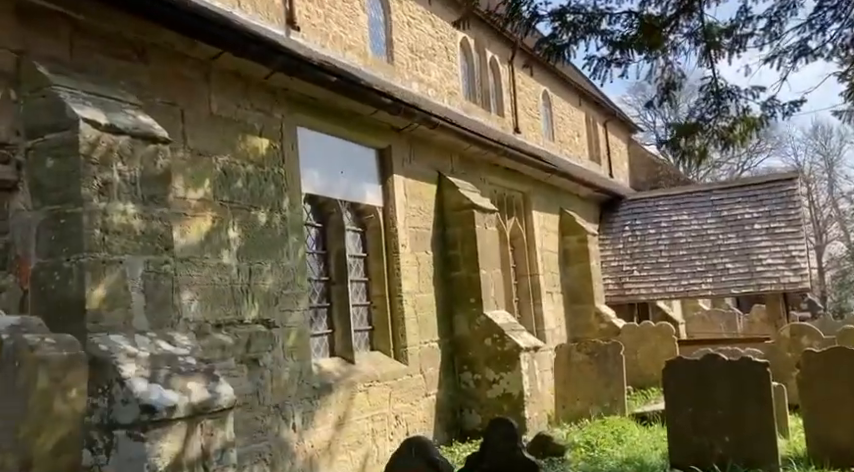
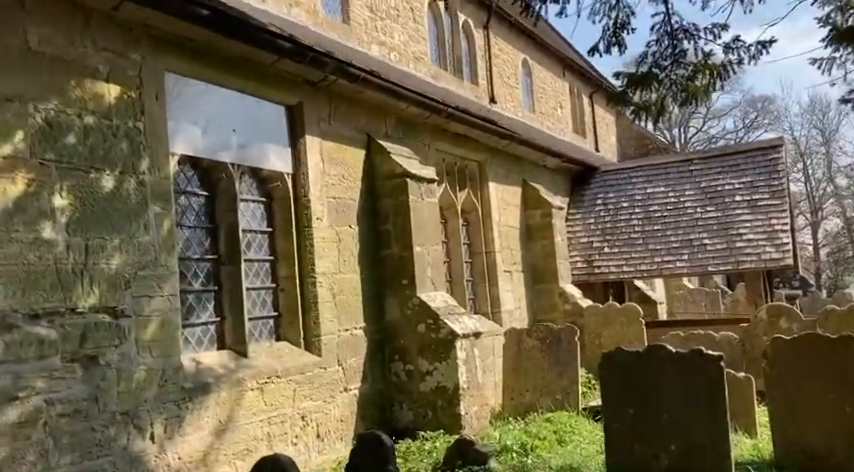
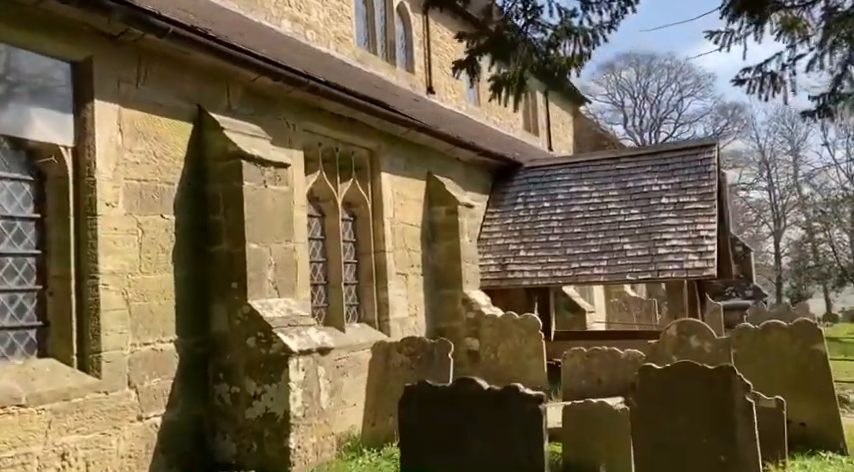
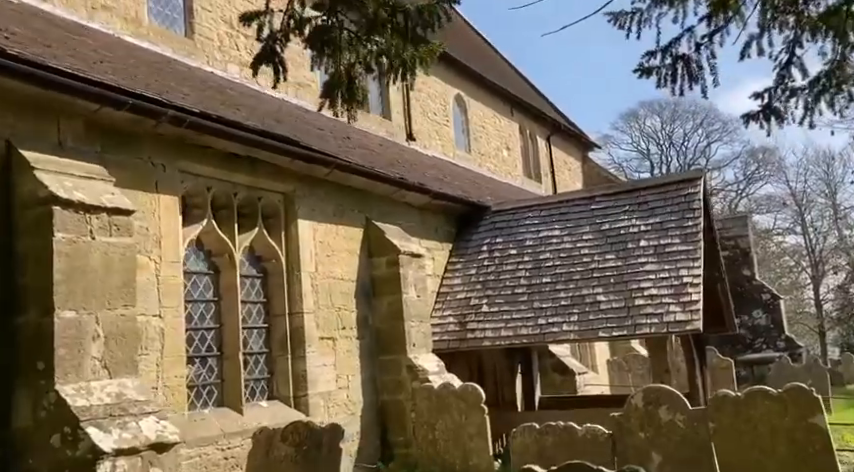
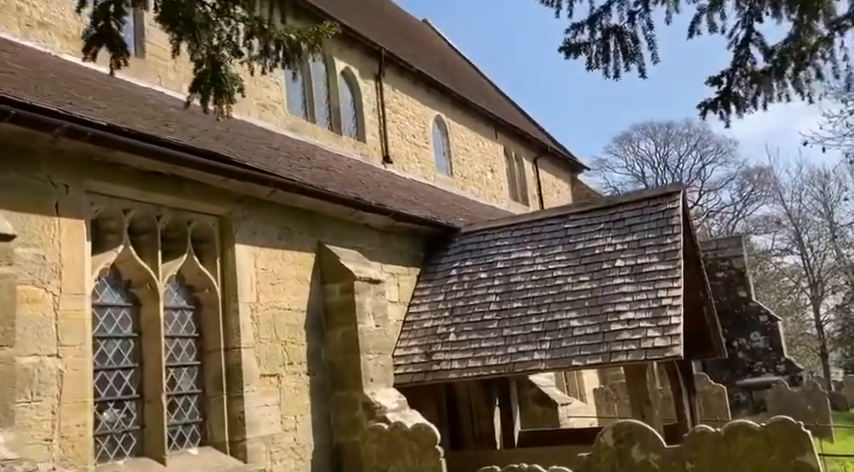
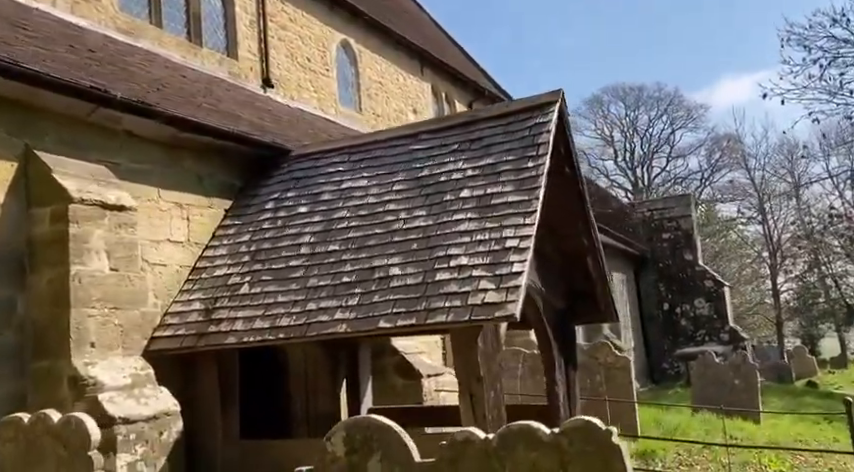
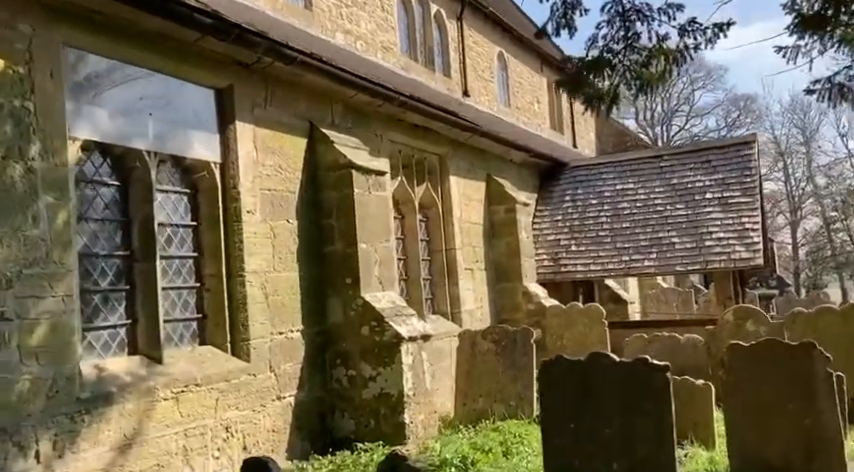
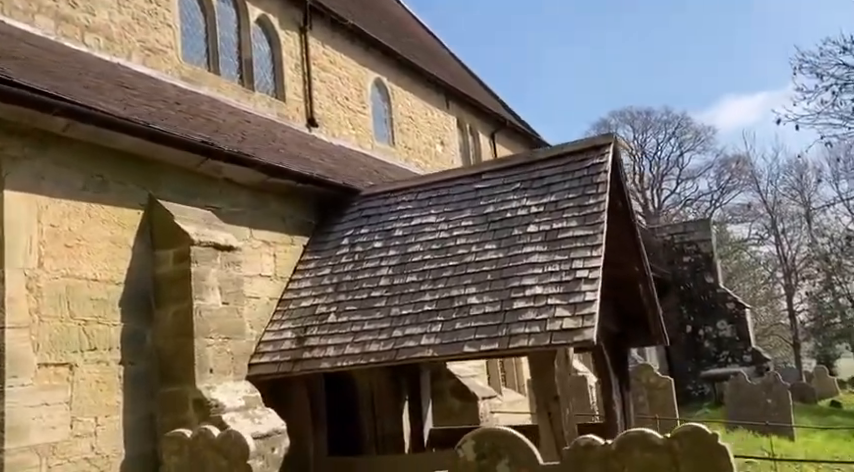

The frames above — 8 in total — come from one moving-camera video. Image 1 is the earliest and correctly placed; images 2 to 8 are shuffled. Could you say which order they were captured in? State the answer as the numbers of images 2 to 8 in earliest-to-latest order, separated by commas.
2, 7, 3, 4, 5, 8, 6
